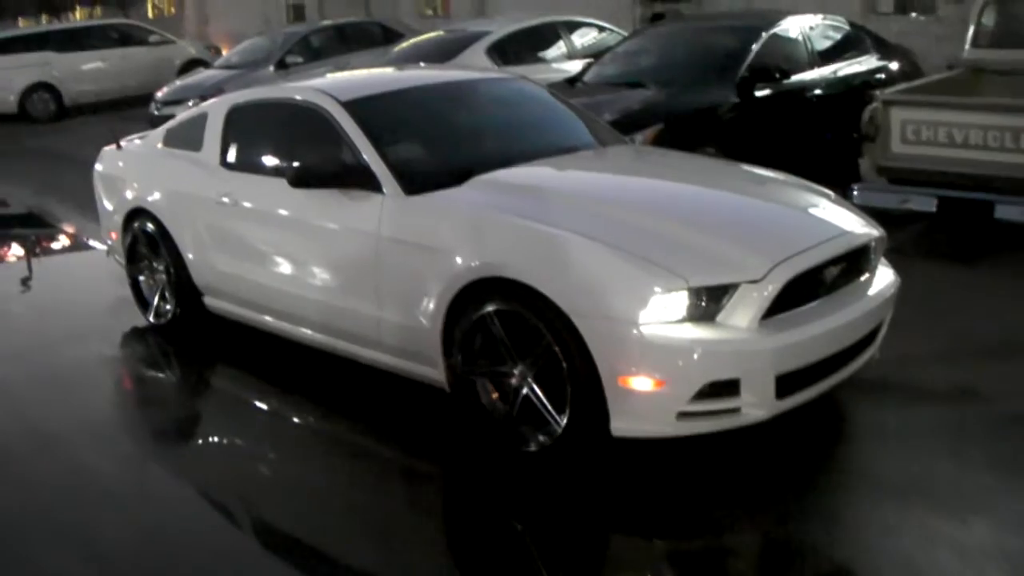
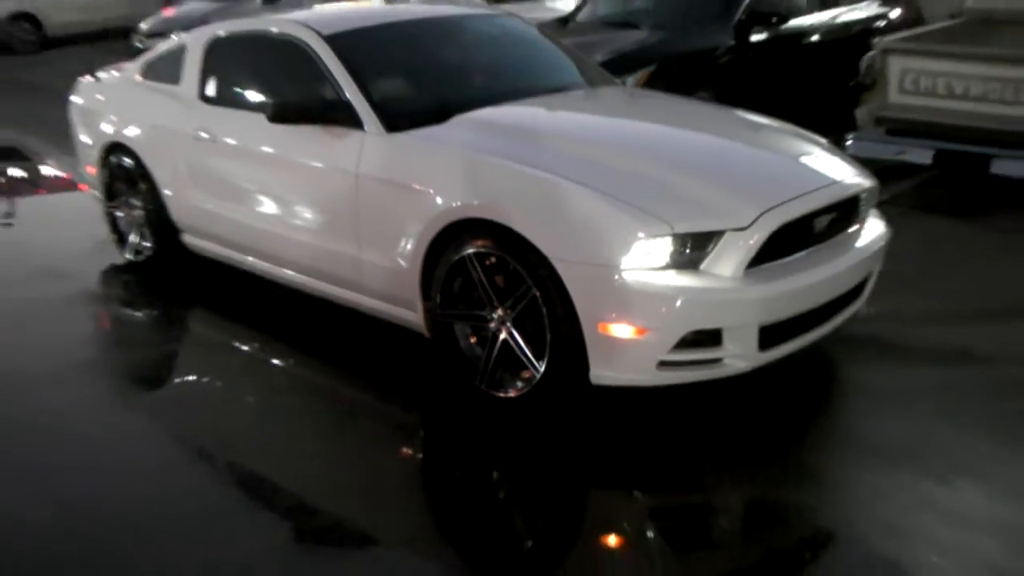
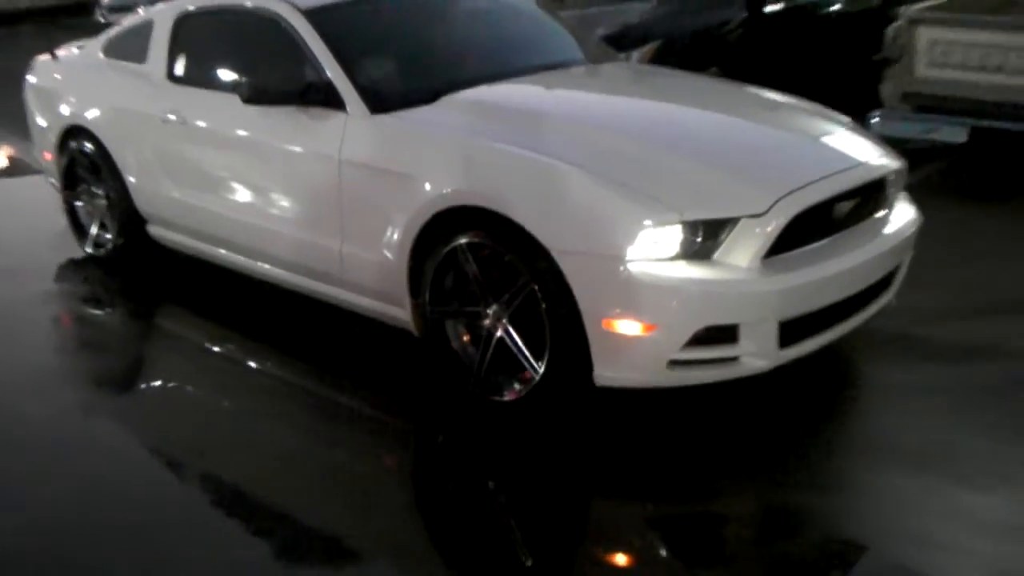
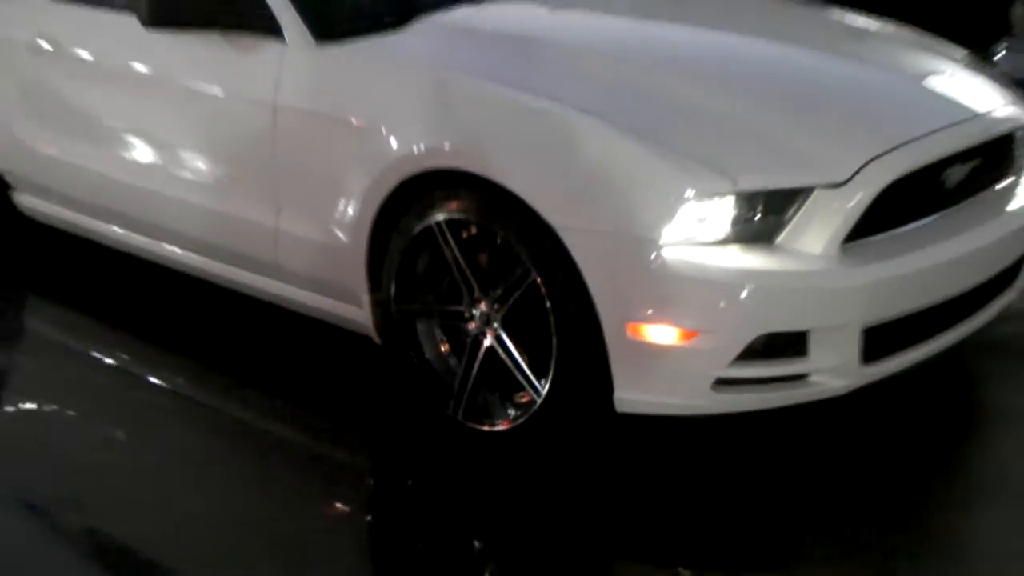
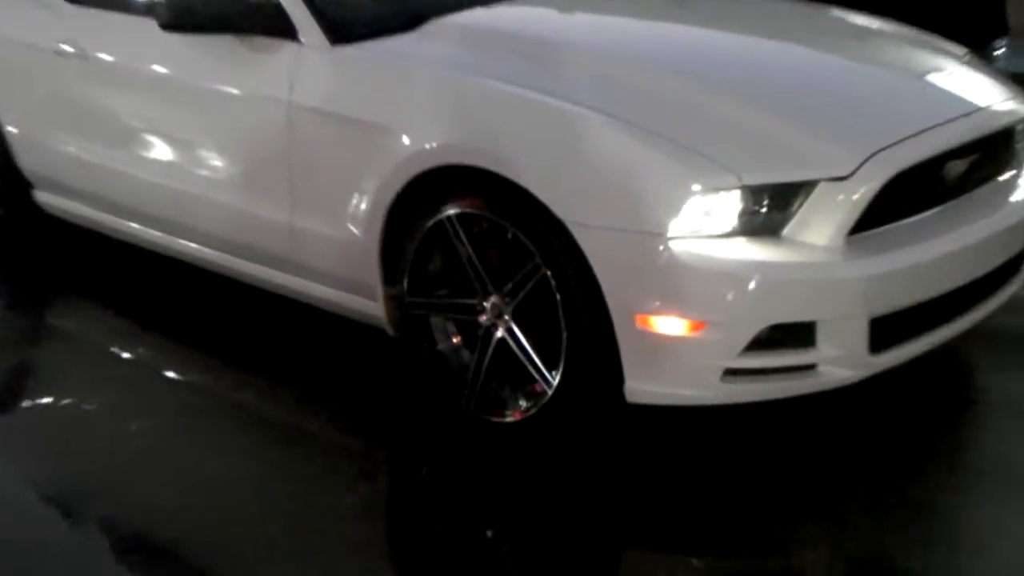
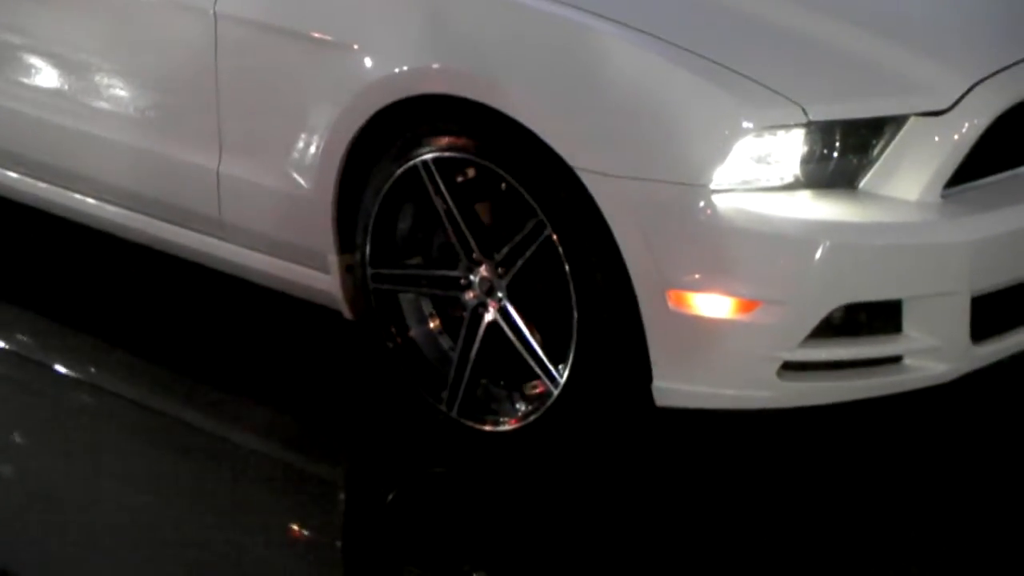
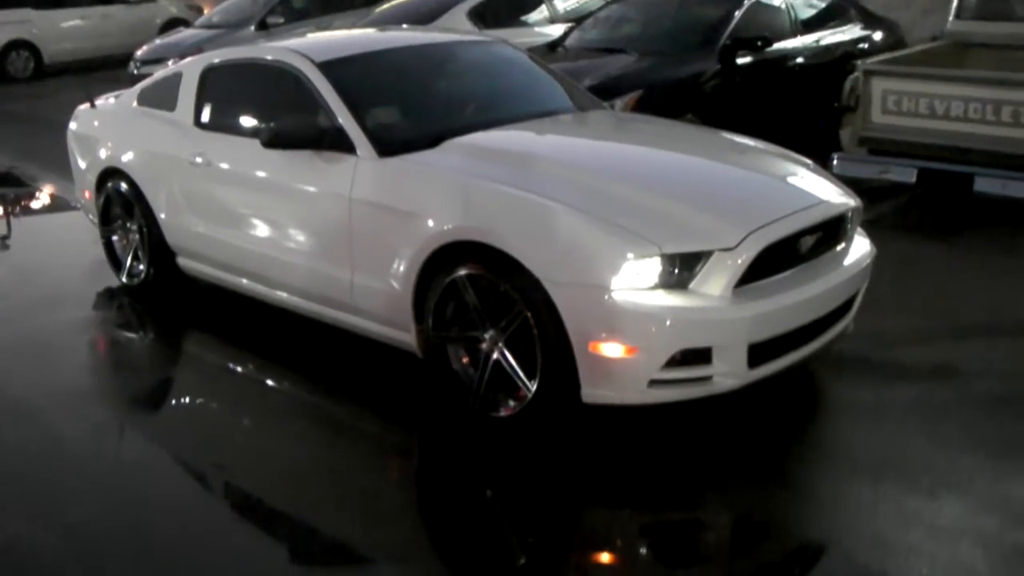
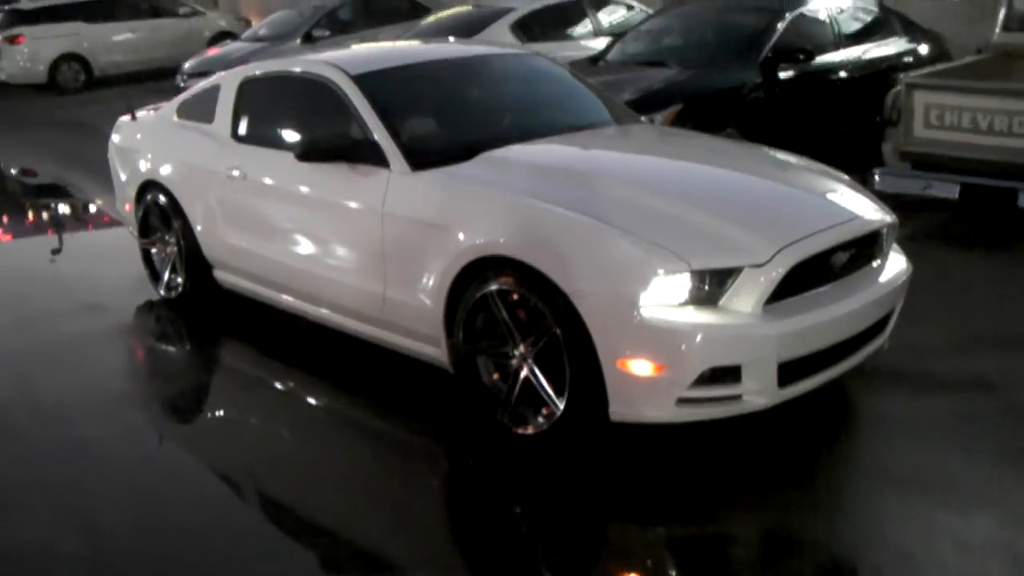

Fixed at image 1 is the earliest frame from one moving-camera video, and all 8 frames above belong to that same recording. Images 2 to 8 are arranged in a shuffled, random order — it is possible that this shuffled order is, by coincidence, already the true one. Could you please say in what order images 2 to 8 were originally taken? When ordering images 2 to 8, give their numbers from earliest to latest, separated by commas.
7, 3, 5, 6, 4, 2, 8
